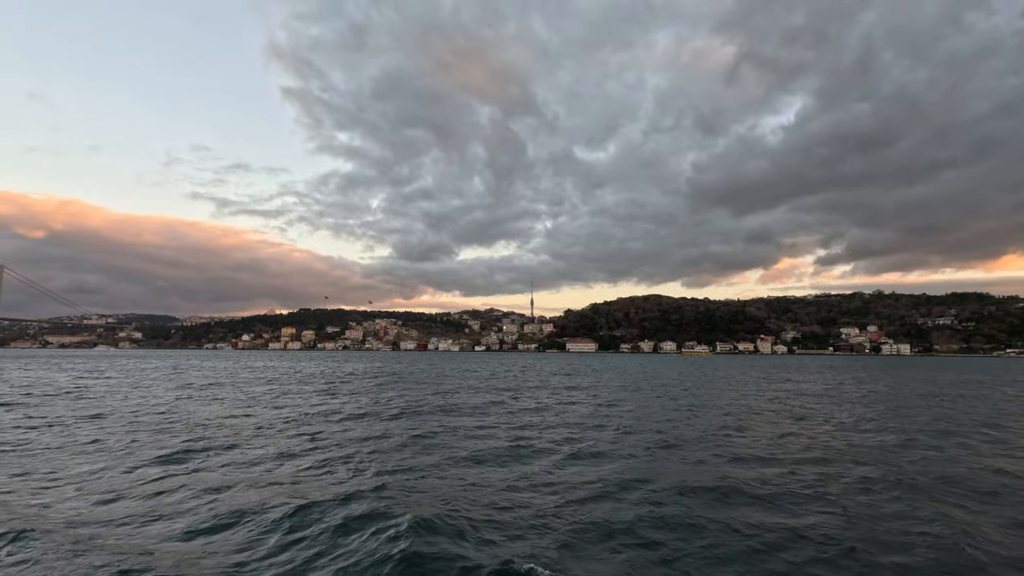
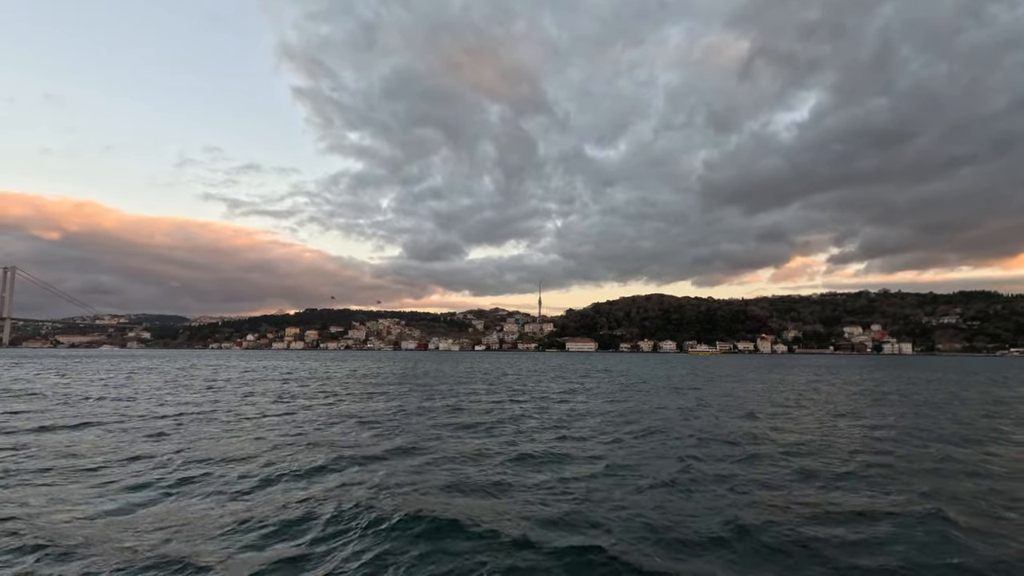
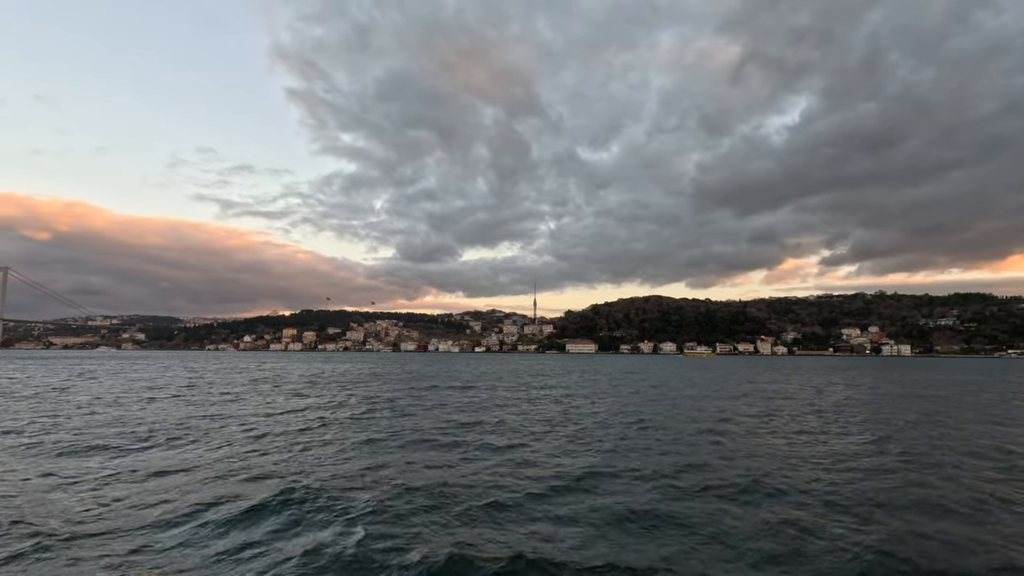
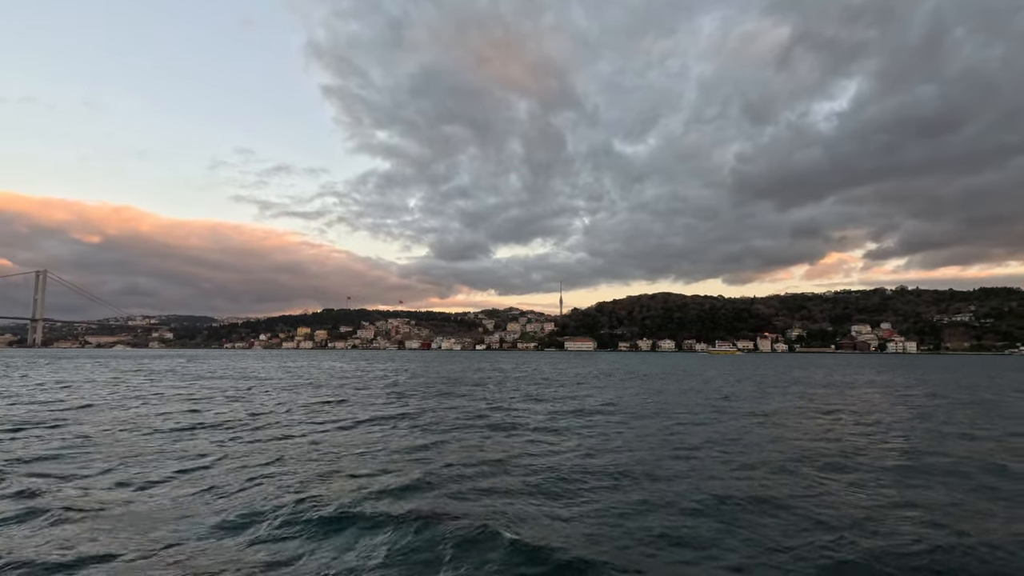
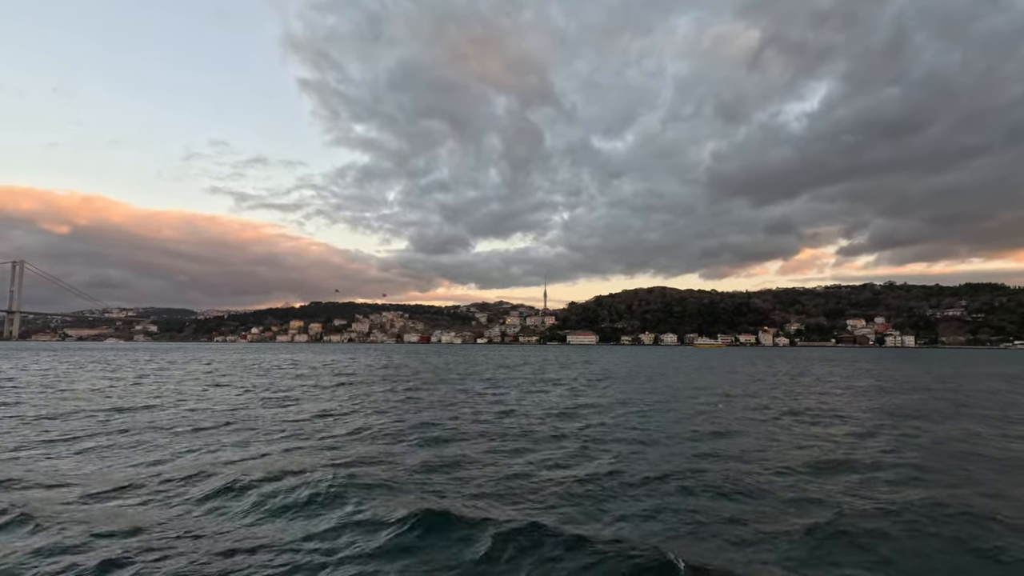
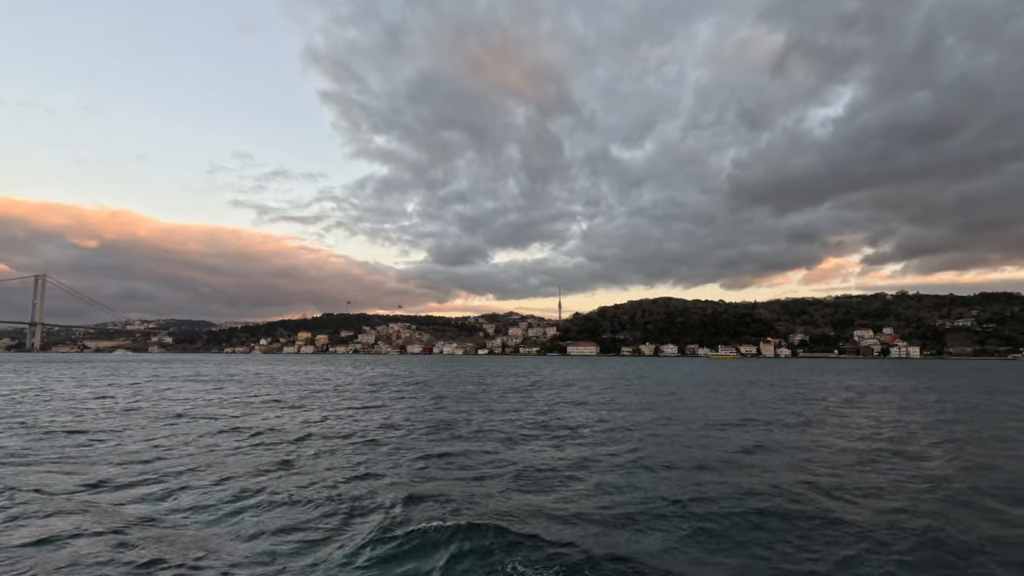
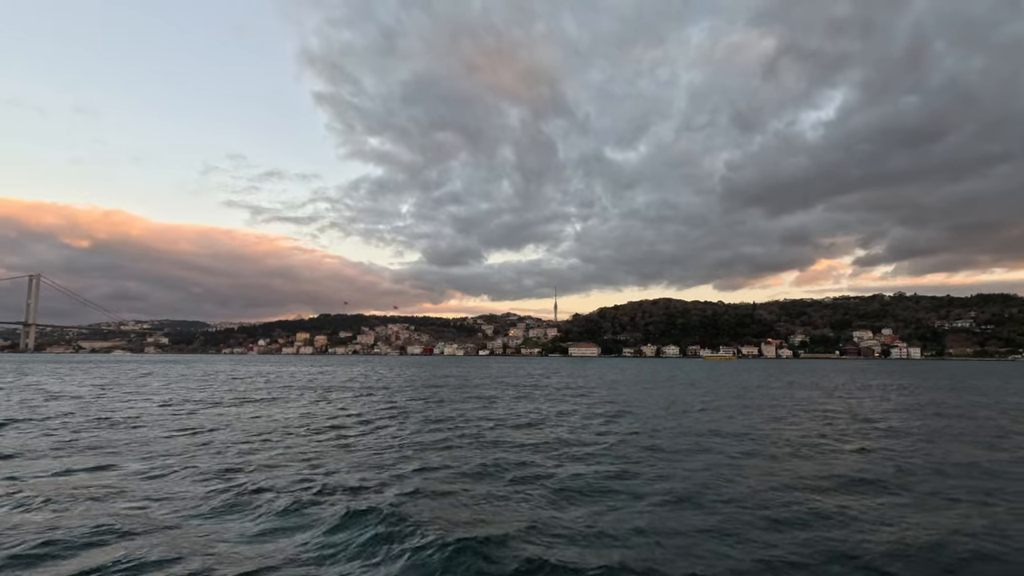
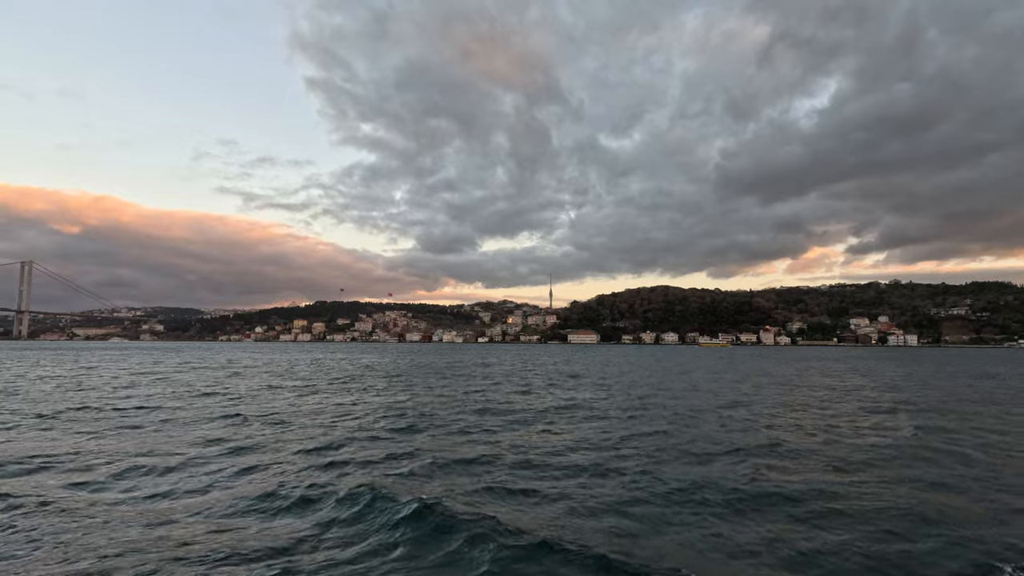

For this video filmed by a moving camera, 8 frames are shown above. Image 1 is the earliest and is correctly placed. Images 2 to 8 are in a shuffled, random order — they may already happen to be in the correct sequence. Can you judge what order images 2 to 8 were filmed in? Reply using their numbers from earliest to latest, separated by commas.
3, 2, 5, 8, 7, 6, 4
